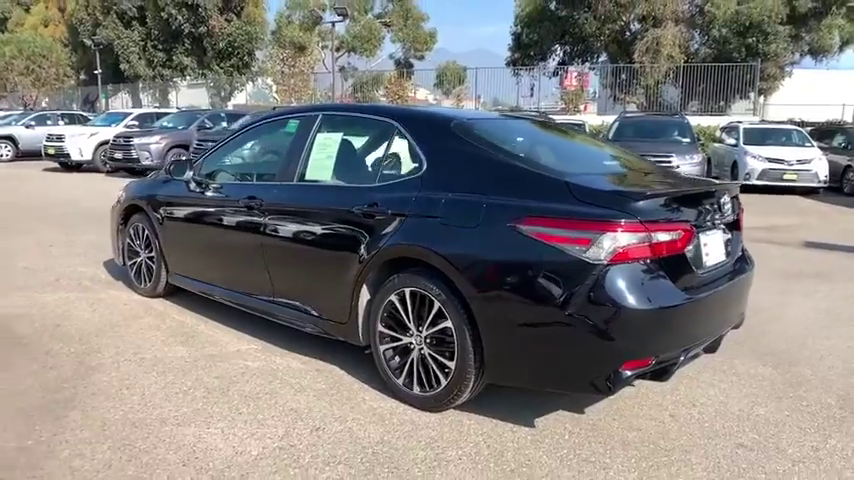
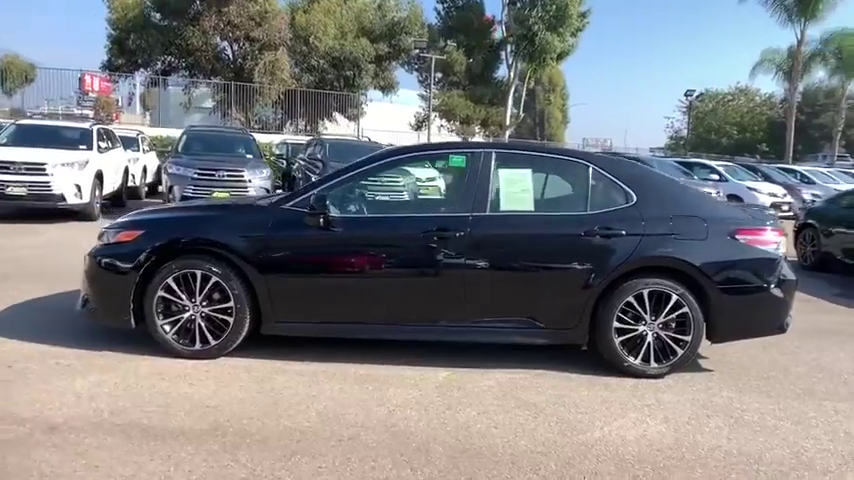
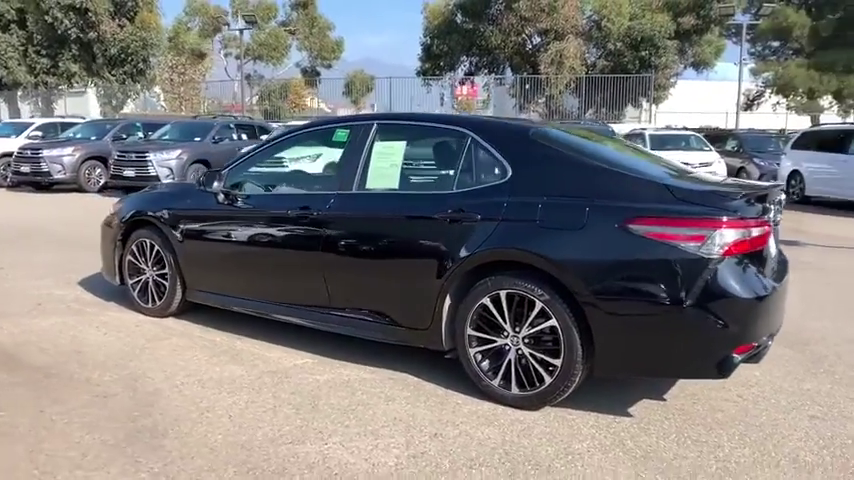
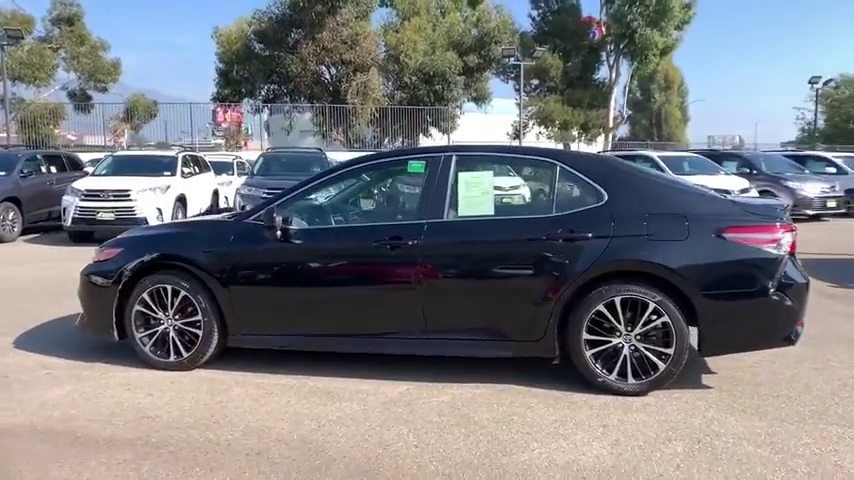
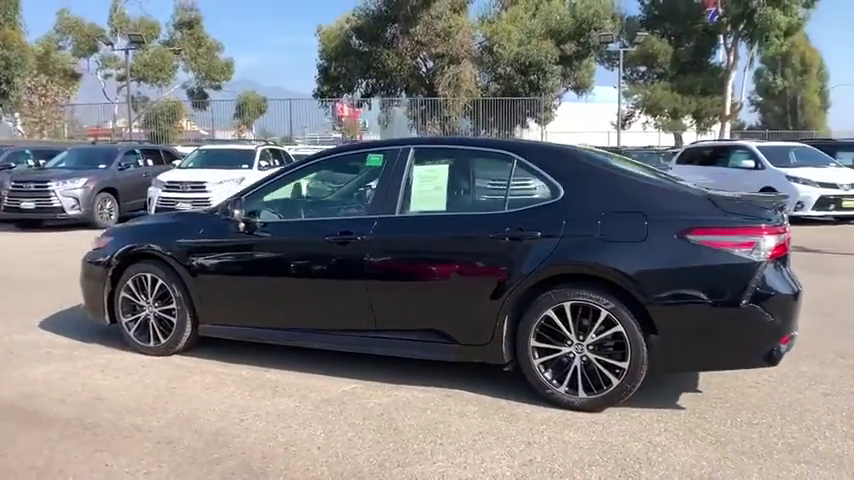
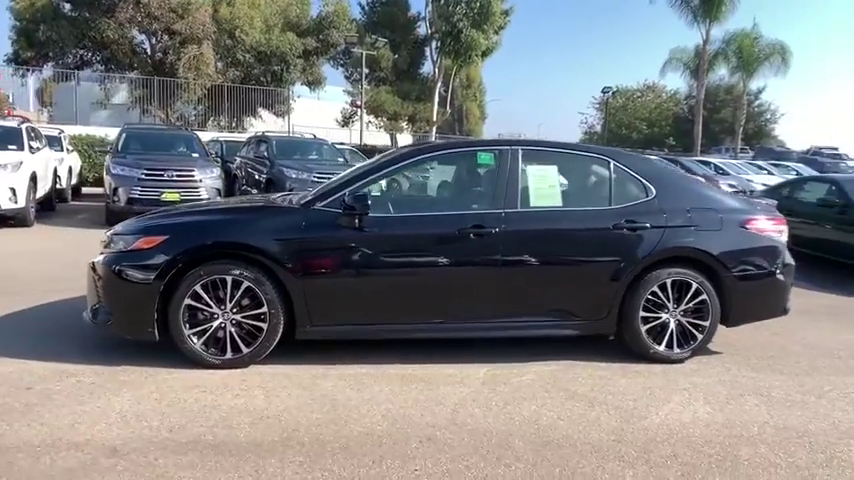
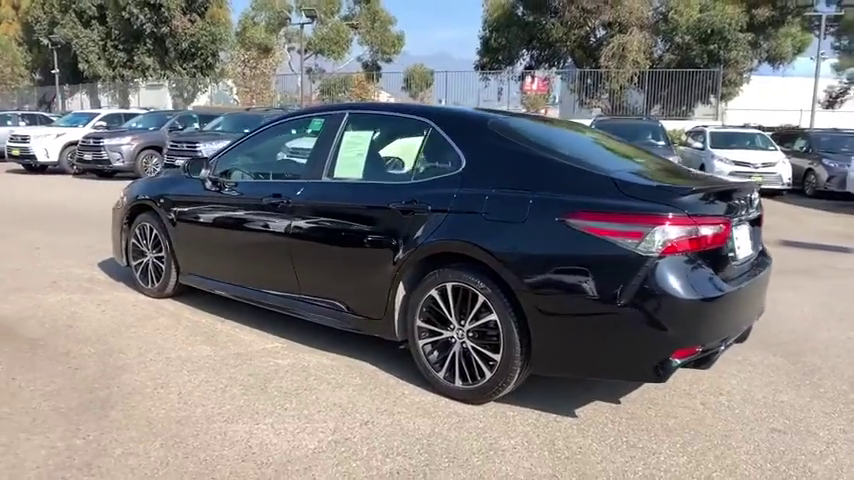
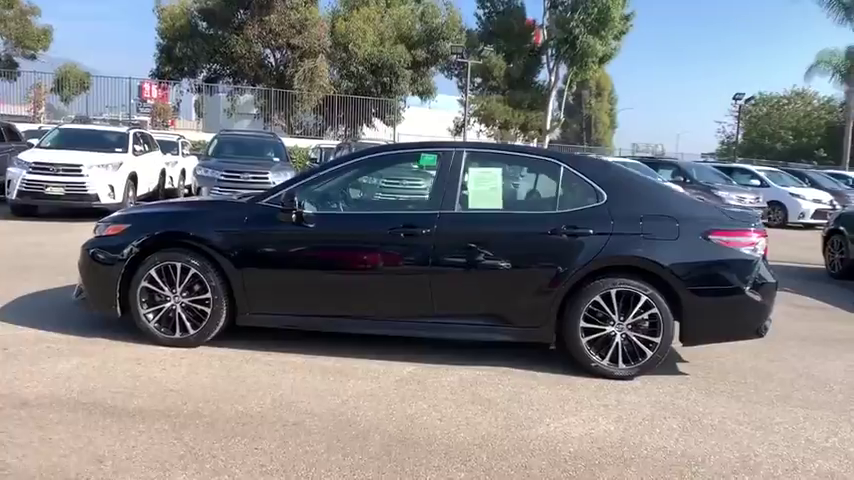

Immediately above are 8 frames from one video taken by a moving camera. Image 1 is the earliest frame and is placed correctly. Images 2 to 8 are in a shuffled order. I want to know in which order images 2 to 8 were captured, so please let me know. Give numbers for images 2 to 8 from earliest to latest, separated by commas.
7, 3, 5, 4, 8, 2, 6
